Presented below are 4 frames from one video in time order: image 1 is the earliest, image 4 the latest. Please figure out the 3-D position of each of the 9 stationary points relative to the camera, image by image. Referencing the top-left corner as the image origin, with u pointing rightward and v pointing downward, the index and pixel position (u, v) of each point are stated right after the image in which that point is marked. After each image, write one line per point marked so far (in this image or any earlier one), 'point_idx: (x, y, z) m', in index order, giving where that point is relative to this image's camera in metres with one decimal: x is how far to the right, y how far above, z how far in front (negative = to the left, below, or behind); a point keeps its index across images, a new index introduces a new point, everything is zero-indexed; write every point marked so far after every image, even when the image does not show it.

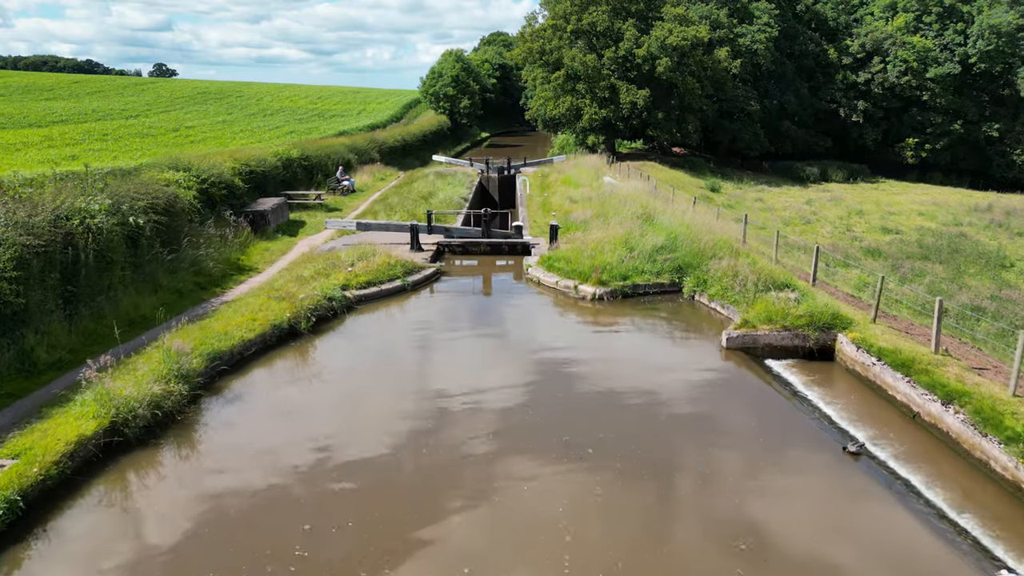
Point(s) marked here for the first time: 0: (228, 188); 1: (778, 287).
0: (-3.8, +1.3, +16.7) m
1: (+2.4, 0.0, +11.2) m
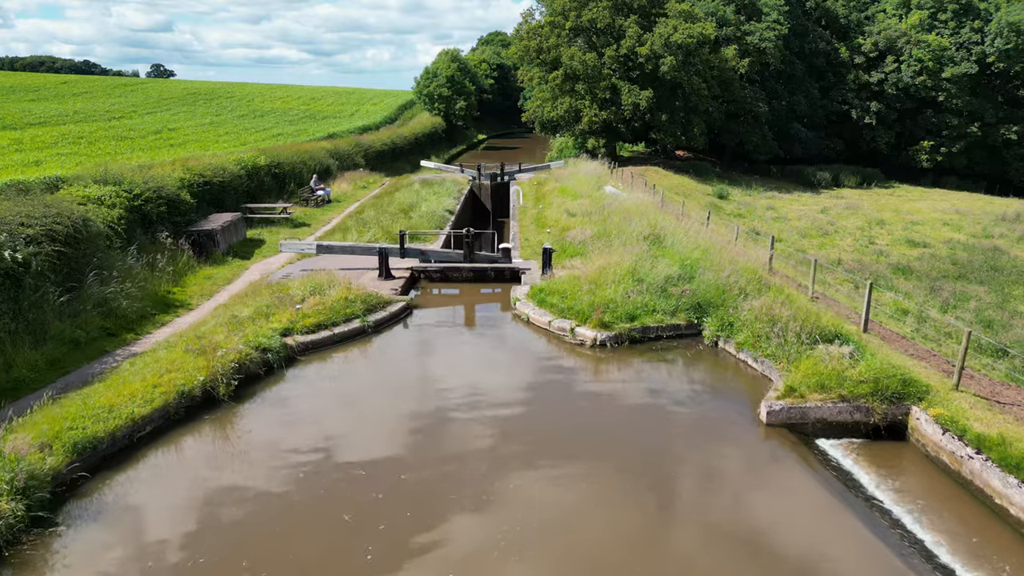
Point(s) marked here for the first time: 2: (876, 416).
0: (-3.9, +1.0, +14.4) m
1: (+2.3, -0.4, +8.9) m
2: (+2.2, -0.8, +7.6) m
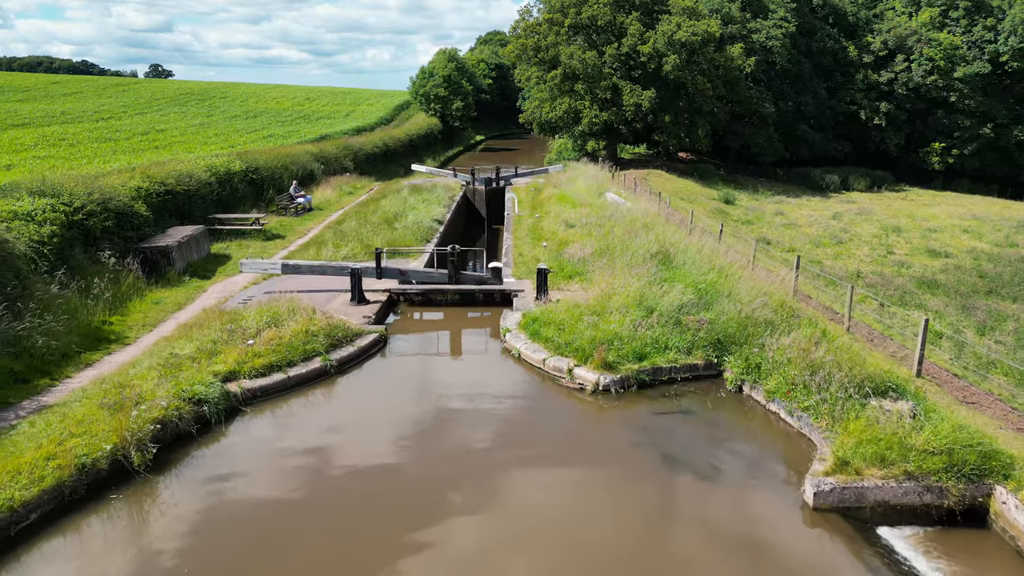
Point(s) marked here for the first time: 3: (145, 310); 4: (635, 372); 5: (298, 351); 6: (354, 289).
0: (-4.0, +0.7, +12.8) m
1: (+2.2, -0.6, +7.4) m
2: (+2.1, -1.0, +6.1) m
3: (-3.2, -0.2, +10.9) m
4: (+0.8, -0.6, +8.6) m
5: (-1.6, -0.5, +9.1) m
6: (-1.4, 0.0, +11.5) m
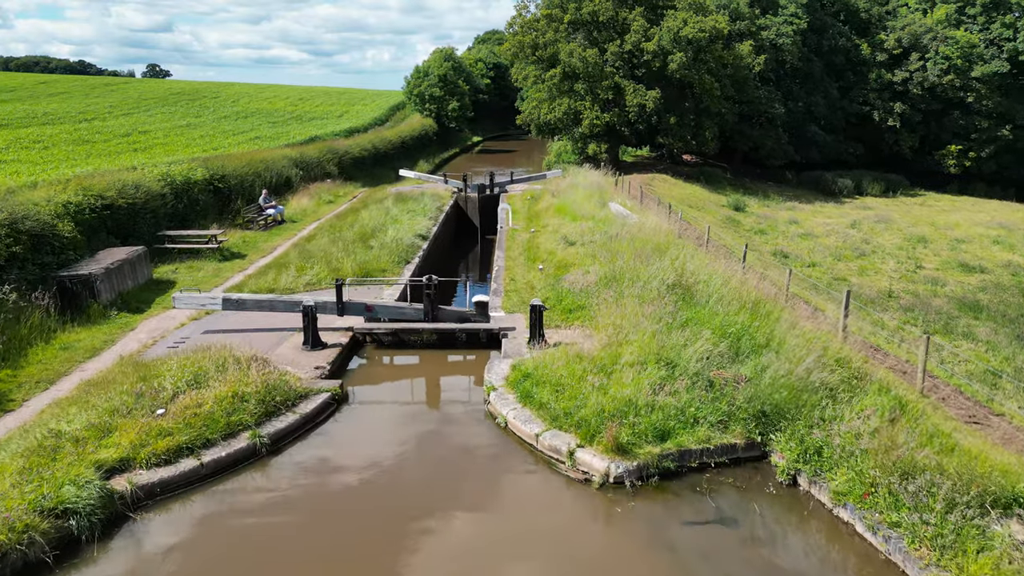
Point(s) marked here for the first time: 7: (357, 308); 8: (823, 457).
0: (-4.1, +0.4, +10.8) m
1: (+2.1, -0.9, +5.3) m
2: (+2.0, -1.3, +4.0) m
3: (-3.3, -0.5, +8.9) m
4: (+0.8, -0.9, +6.6) m
5: (-1.6, -0.8, +7.1) m
6: (-1.5, -0.3, +9.4) m
7: (-1.2, -0.2, +10.1) m
8: (+1.6, -0.9, +6.4) m
